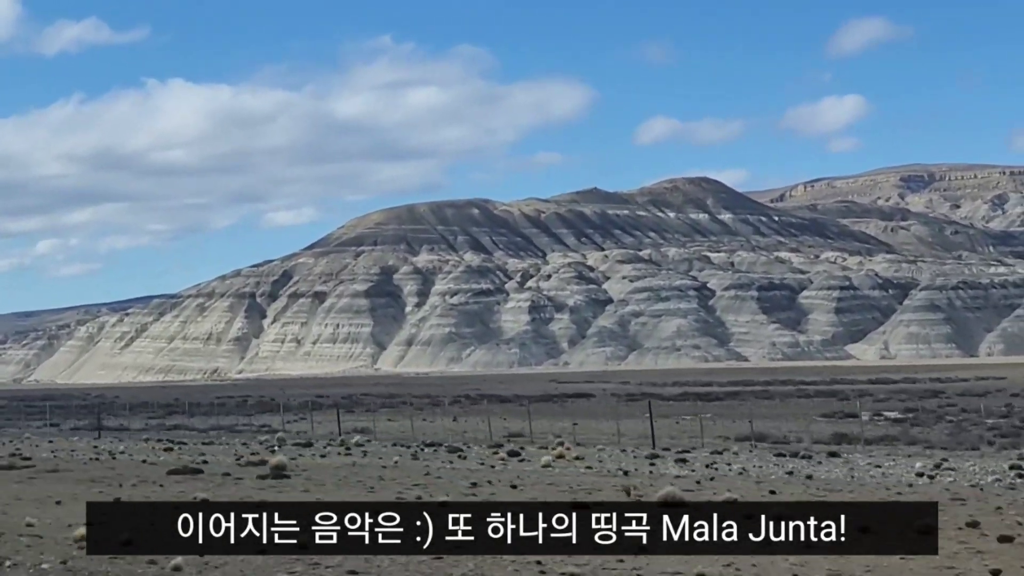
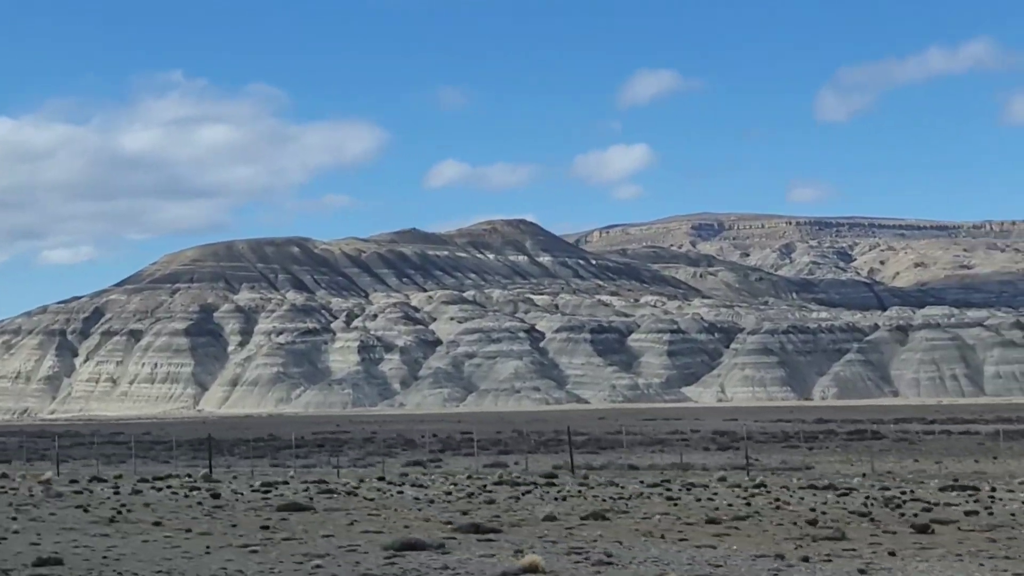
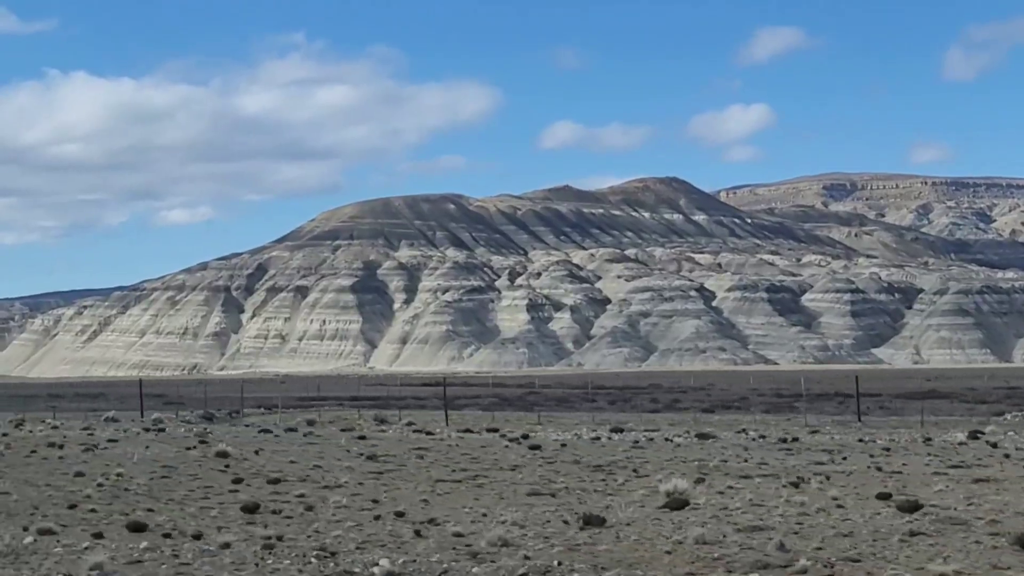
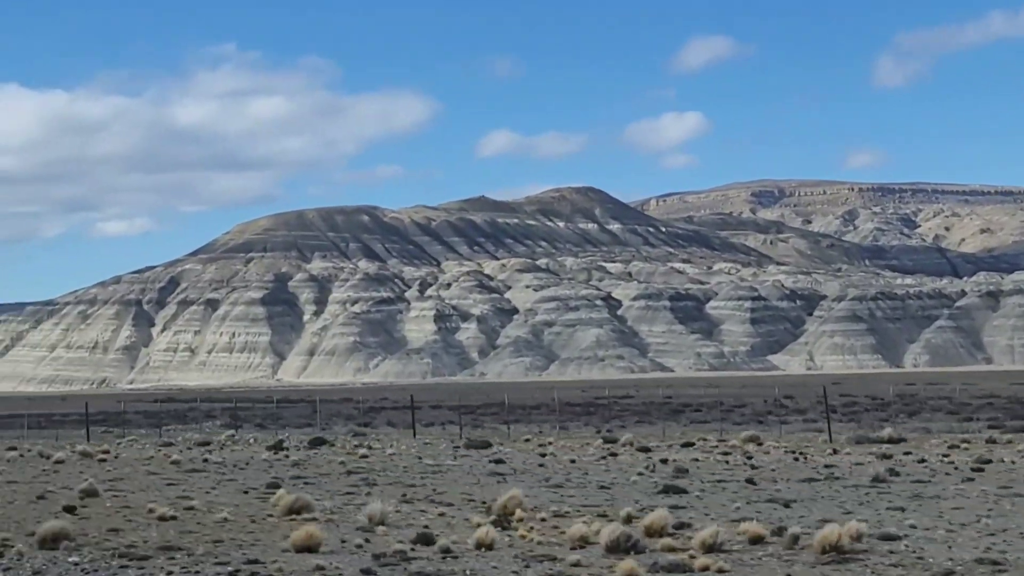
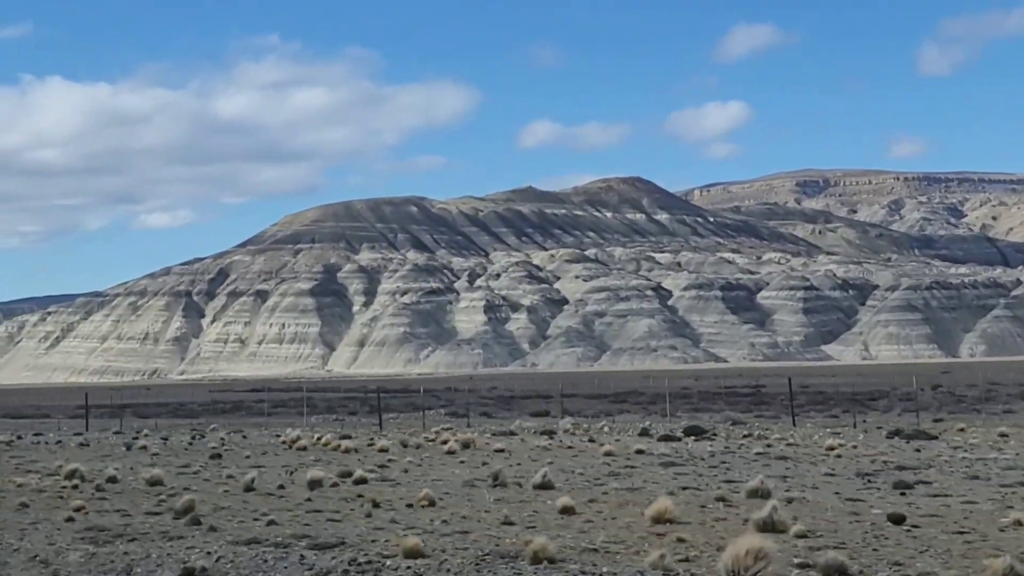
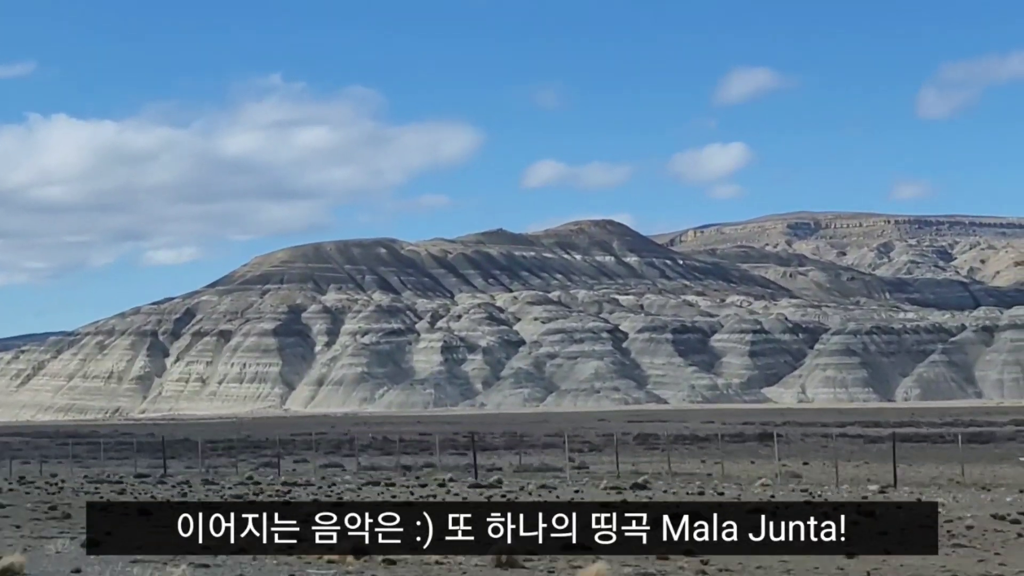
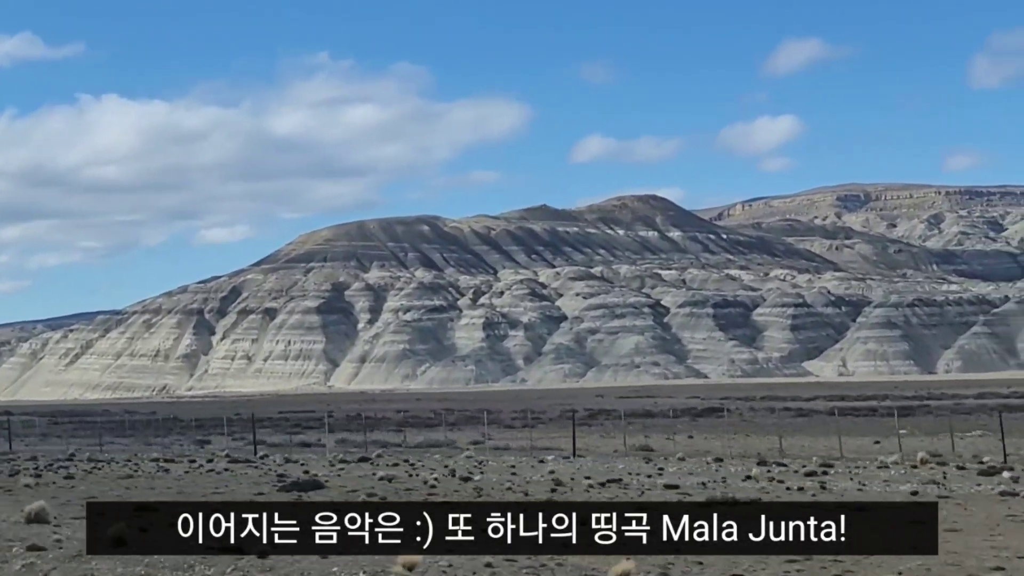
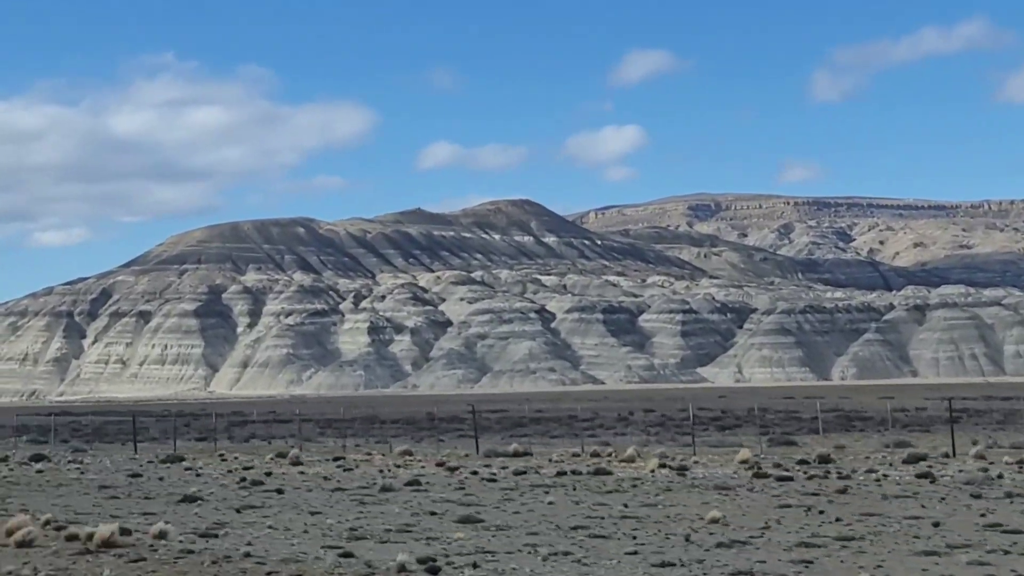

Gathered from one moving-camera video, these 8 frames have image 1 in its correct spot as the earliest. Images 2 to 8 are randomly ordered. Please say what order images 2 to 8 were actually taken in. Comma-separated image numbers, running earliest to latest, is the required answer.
7, 6, 2, 8, 4, 5, 3
